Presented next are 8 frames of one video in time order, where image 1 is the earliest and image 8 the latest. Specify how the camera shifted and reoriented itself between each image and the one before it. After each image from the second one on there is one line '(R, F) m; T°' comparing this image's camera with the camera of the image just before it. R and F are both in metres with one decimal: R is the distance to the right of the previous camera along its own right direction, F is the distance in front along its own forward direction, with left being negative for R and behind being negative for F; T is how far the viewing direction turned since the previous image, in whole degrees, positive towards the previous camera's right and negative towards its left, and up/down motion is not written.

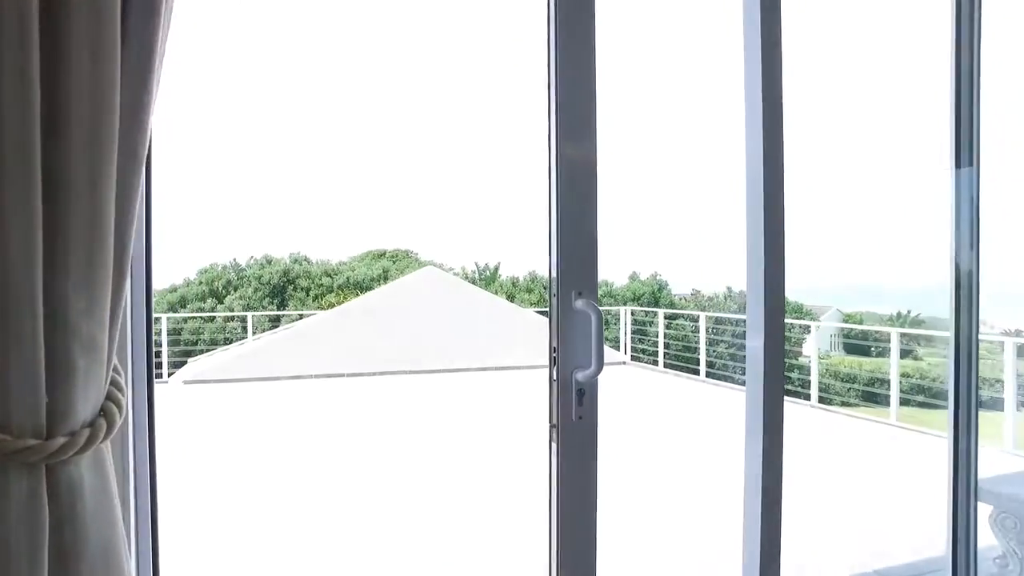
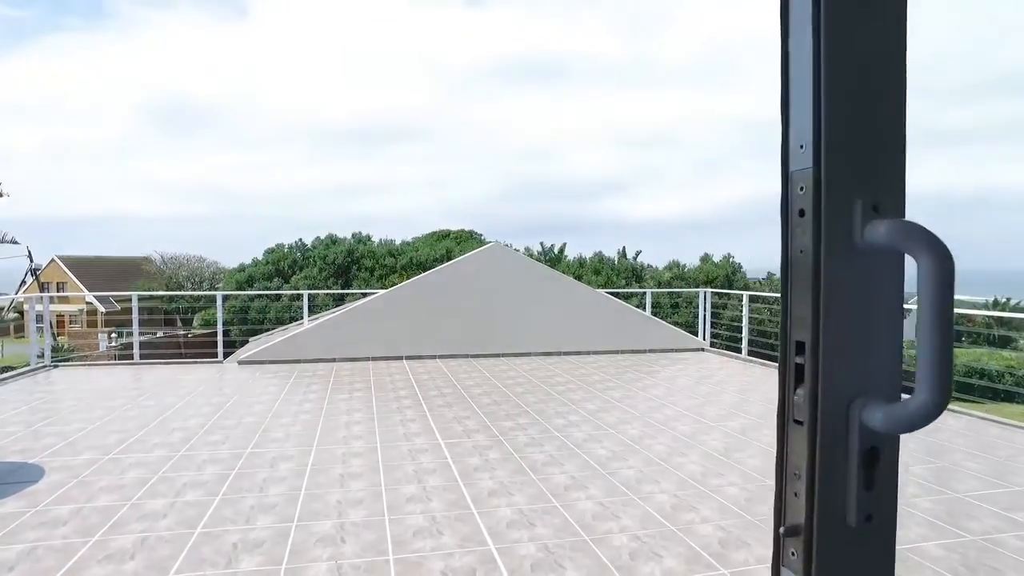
(+0.2, +0.2) m; -6°
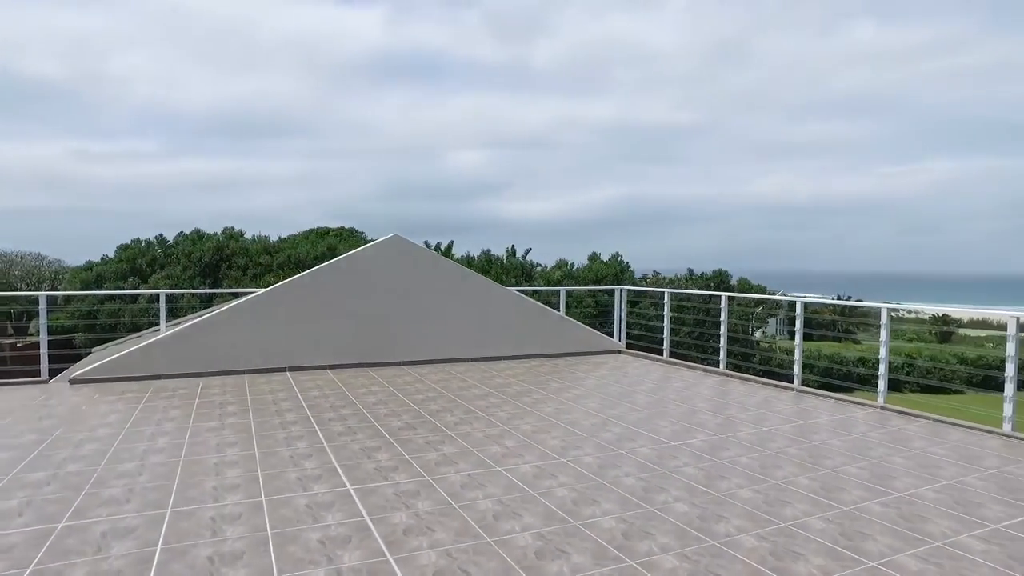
(-0.2, 0.0) m; +11°
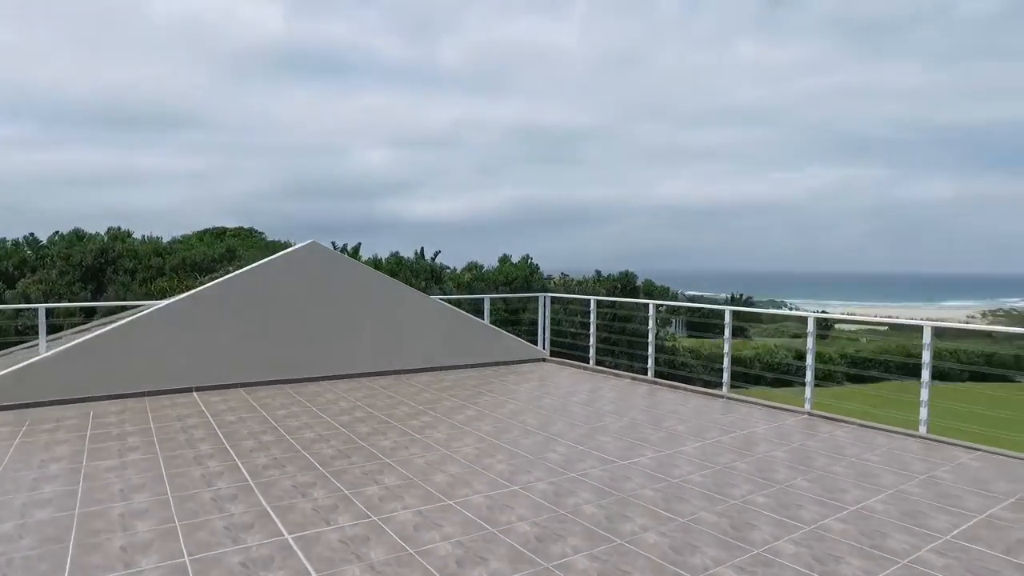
(-0.1, +0.1) m; +8°
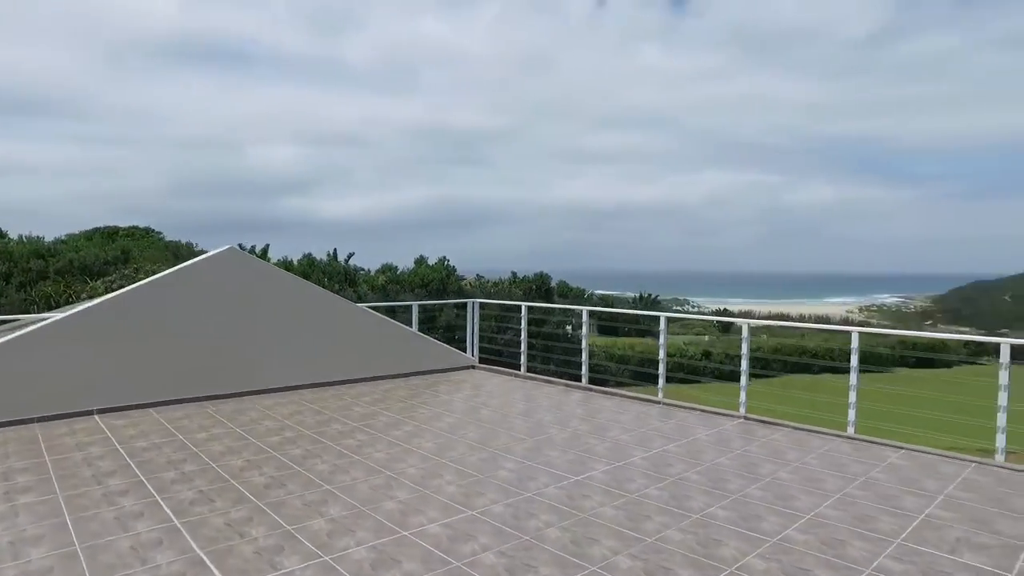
(-0.1, +0.1) m; +8°
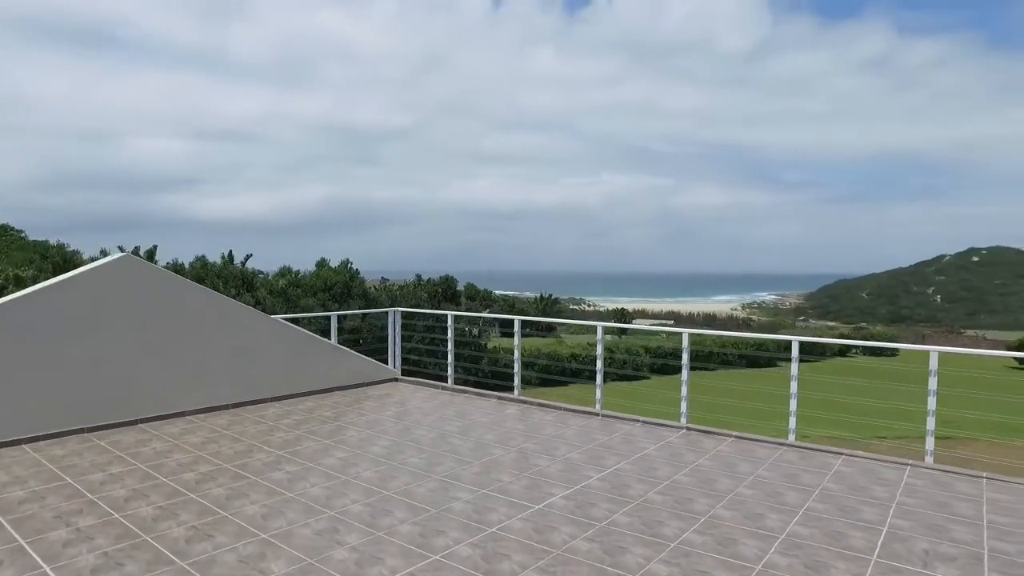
(-0.1, +0.2) m; +9°
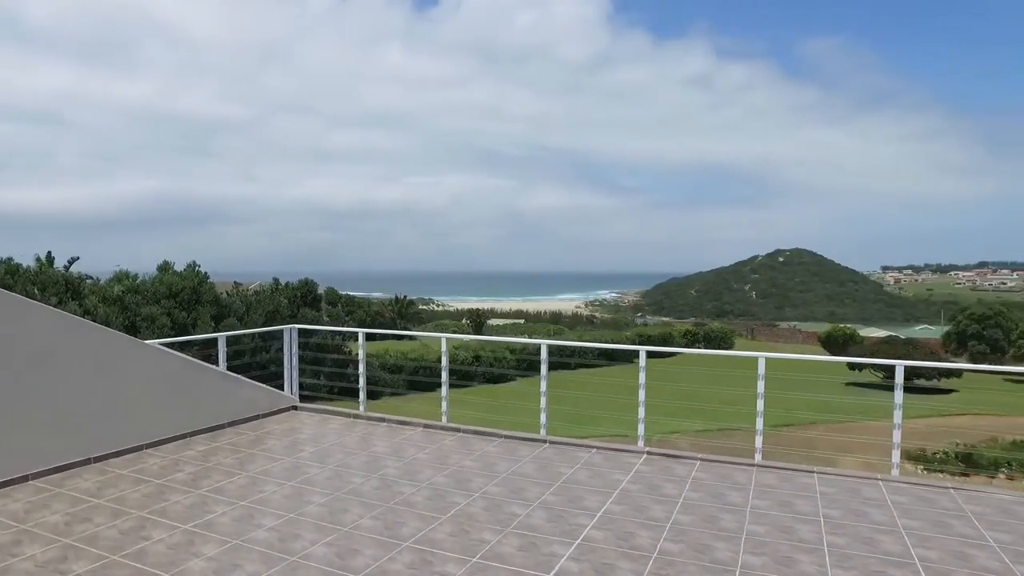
(-0.3, +0.4) m; +13°
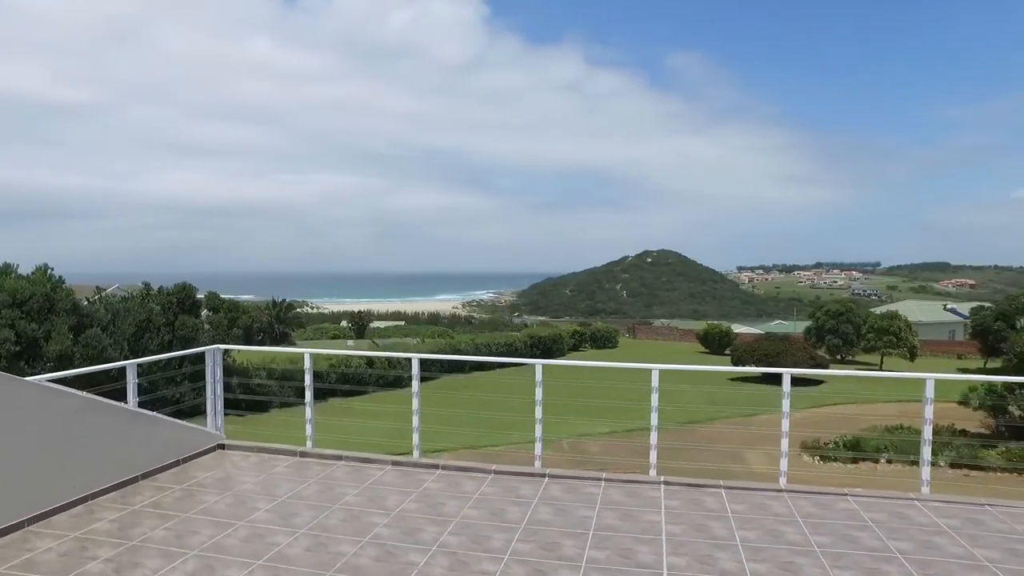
(-0.4, +0.4) m; +11°
